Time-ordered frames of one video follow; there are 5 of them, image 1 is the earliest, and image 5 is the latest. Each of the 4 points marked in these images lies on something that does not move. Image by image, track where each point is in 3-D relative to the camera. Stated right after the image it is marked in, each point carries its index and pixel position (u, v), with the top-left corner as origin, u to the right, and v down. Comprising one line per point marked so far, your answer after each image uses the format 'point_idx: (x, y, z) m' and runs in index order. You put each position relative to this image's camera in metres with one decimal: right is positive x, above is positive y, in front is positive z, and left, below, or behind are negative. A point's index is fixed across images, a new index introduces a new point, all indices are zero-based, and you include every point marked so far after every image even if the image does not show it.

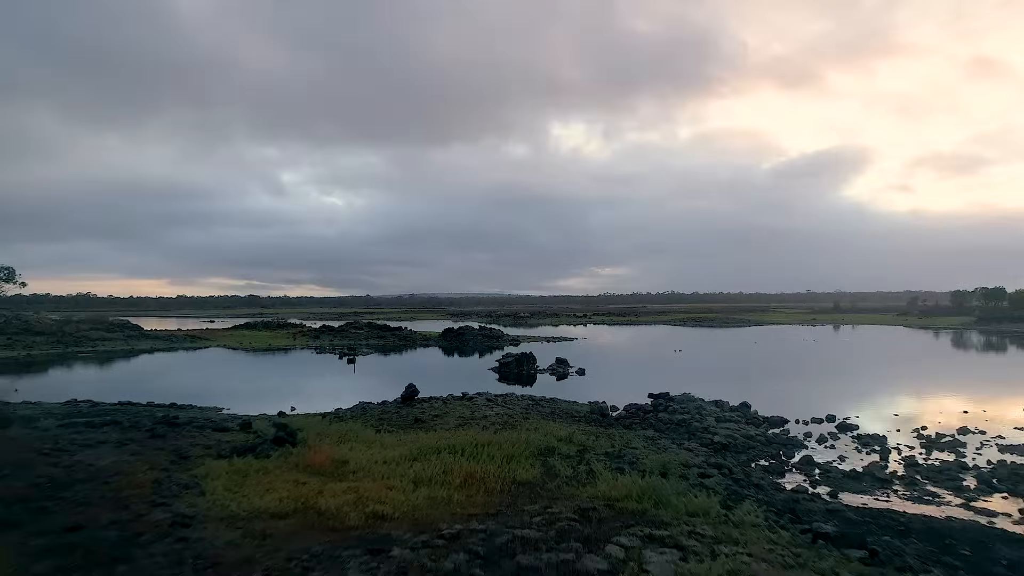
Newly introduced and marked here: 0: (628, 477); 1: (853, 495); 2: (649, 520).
0: (+2.7, -4.4, +12.5) m
1: (+8.9, -5.4, +14.1) m
2: (+2.6, -4.3, +10.0) m
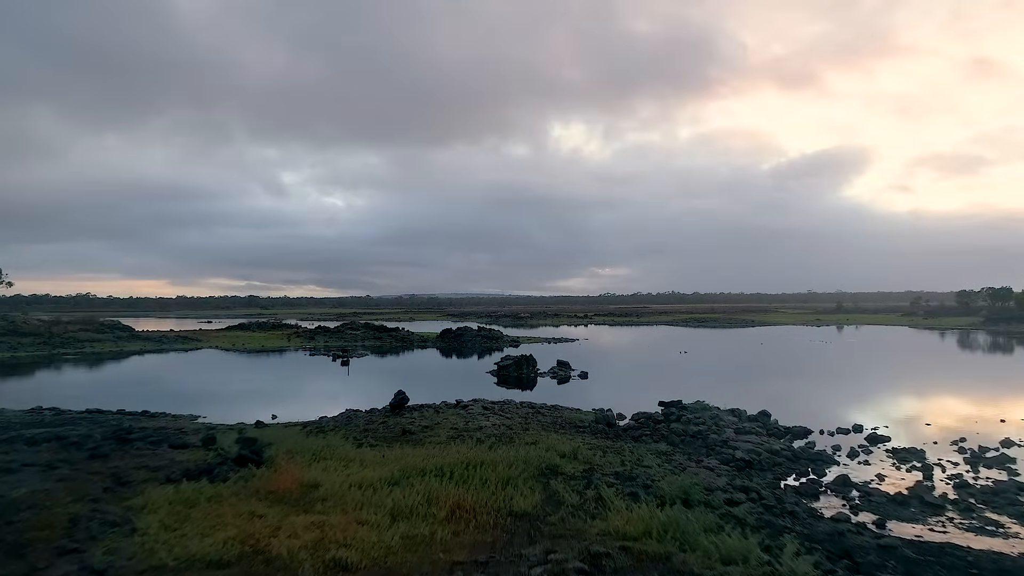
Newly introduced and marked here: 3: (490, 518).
0: (+2.6, -4.4, +10.6) m
1: (+8.9, -5.4, +12.2) m
2: (+2.5, -4.2, +8.1) m
3: (-0.4, -4.4, +10.2) m
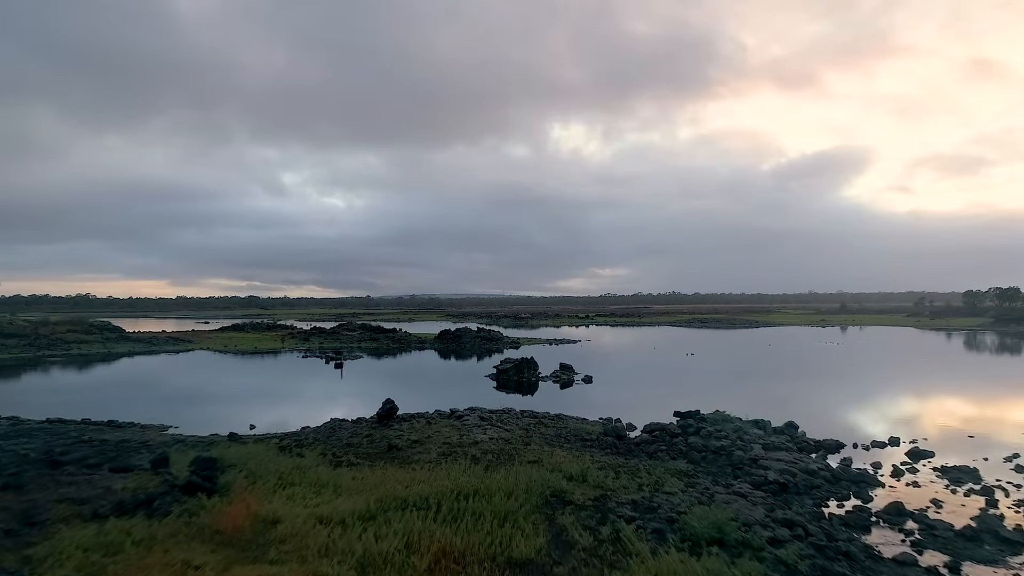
0: (+2.6, -4.3, +8.6) m
1: (+8.8, -5.3, +10.2) m
2: (+2.5, -4.2, +6.1) m
3: (-0.4, -4.3, +8.2) m
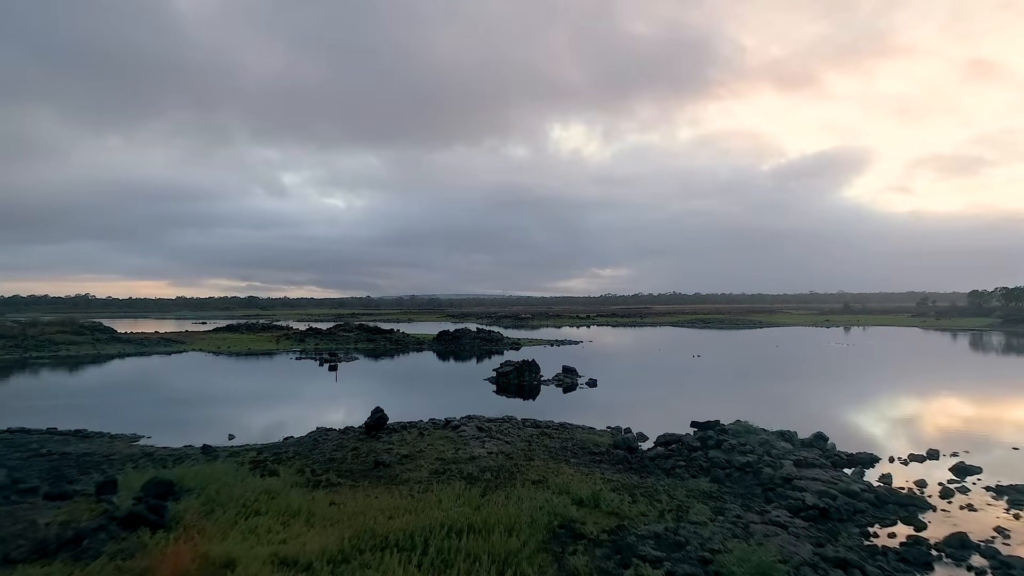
0: (+3.7, -4.7, +12.0) m
1: (+9.9, -5.6, +13.6) m
2: (+3.5, -4.5, +9.4) m
3: (+0.6, -4.7, +11.6) m
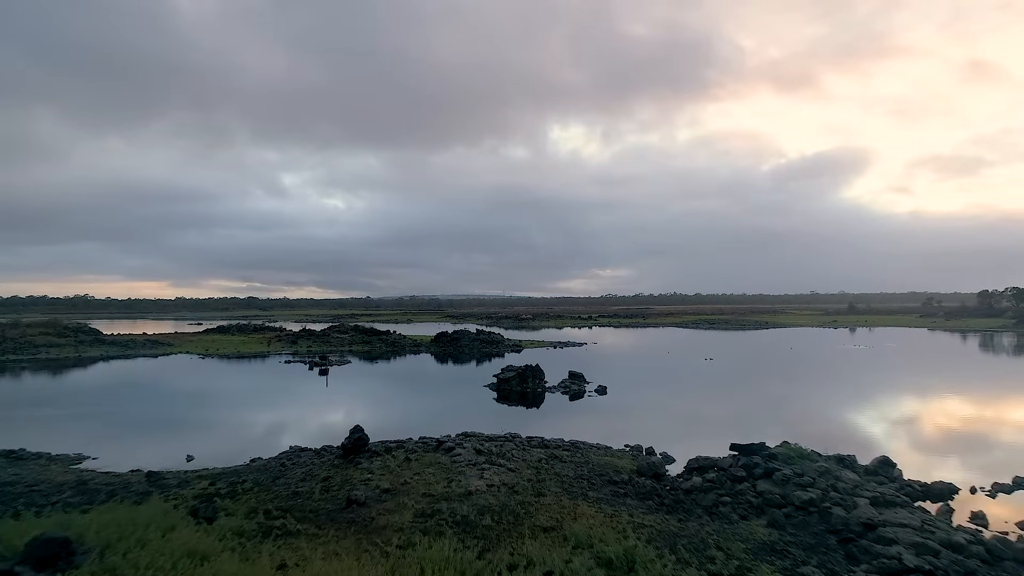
0: (+3.9, -4.5, +8.0) m
1: (+10.1, -5.5, +9.6) m
2: (+3.7, -4.4, +5.4) m
3: (+0.8, -4.5, +7.6) m
